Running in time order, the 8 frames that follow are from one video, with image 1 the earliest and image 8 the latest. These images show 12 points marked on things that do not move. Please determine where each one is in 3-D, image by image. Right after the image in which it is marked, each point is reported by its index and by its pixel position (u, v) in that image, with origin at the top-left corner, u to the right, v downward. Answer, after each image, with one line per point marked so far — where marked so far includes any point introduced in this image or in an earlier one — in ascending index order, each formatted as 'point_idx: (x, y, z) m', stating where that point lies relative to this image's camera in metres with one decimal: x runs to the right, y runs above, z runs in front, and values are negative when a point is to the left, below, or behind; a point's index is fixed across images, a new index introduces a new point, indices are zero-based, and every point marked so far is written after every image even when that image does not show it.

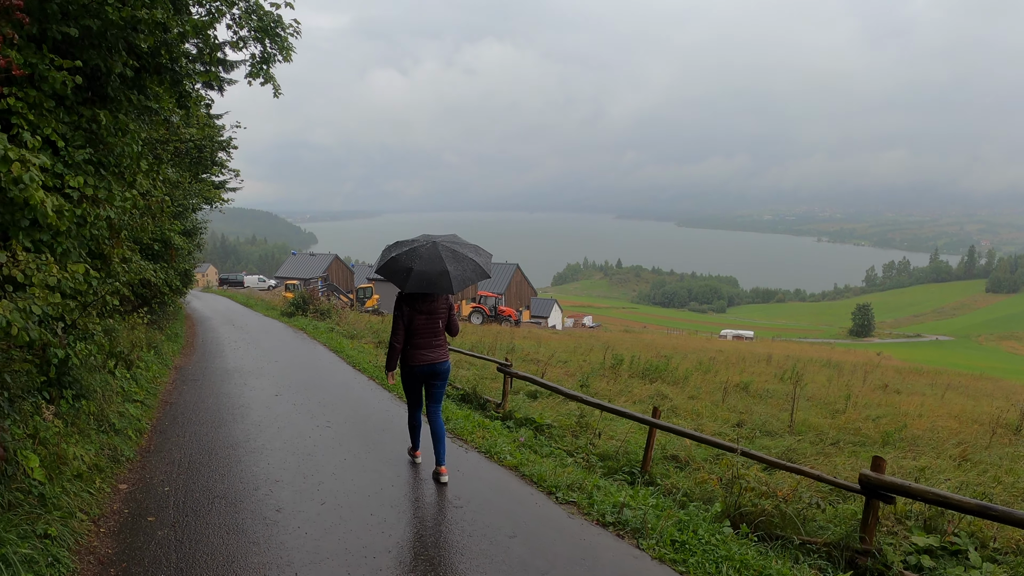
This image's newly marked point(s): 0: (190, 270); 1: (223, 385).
0: (-9.0, +0.5, +15.0) m
1: (-4.5, -1.5, +8.4) m
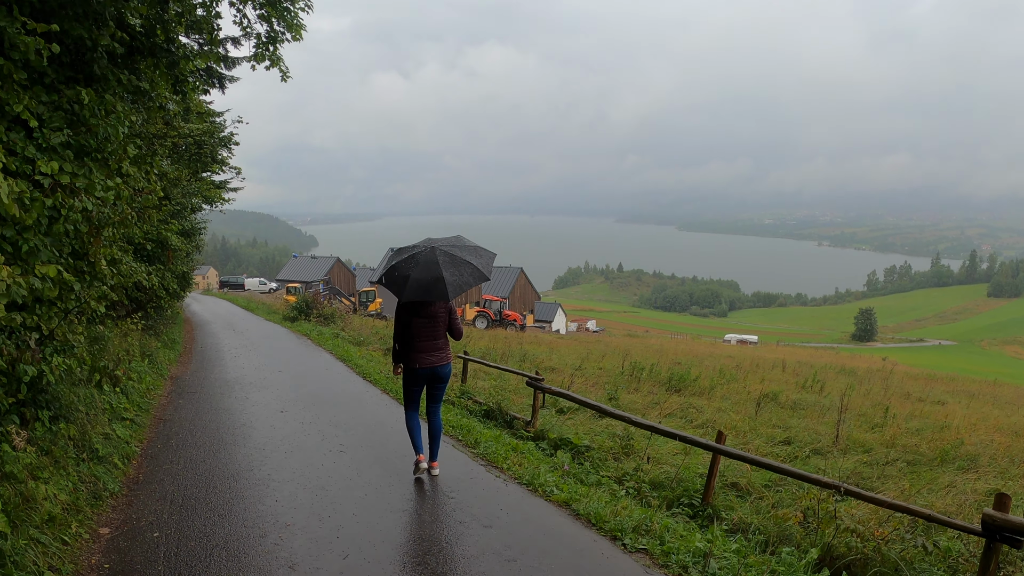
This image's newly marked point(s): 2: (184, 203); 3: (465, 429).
0: (-8.6, +0.4, +14.3) m
1: (-4.1, -1.6, +7.7) m
2: (-8.2, +2.1, +13.5) m
3: (-0.5, -1.7, +6.5) m
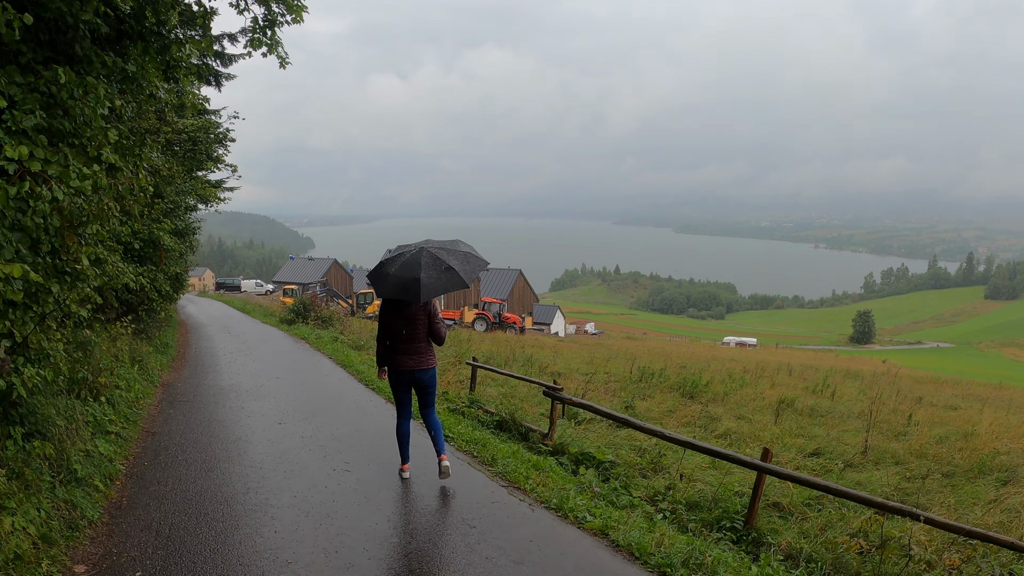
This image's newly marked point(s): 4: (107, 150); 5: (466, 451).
0: (-8.4, +0.3, +13.8) m
1: (-3.9, -1.6, +7.1) m
2: (-8.0, +2.1, +13.0) m
3: (-0.3, -1.7, +6.0) m
4: (-3.2, +1.1, +4.2) m
5: (-0.5, -1.8, +5.8) m
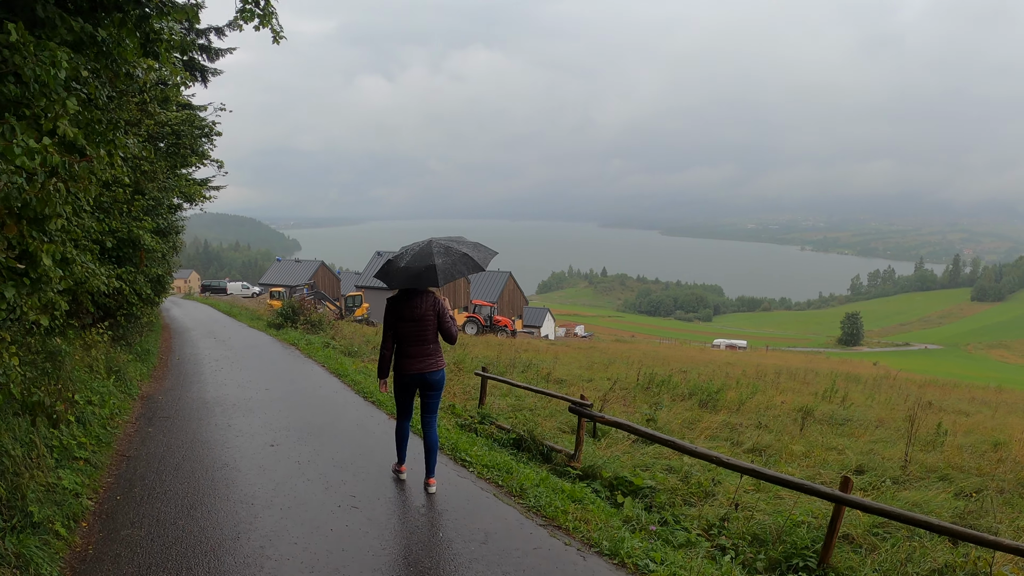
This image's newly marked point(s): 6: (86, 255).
0: (-8.3, +0.3, +12.9) m
1: (-3.7, -1.7, +6.4) m
2: (-7.9, +2.0, +12.1) m
3: (0.0, -1.8, +5.3) m
4: (-2.9, +1.0, +3.5) m
5: (-0.2, -1.8, +5.1) m
6: (-5.0, +0.4, +6.3) m
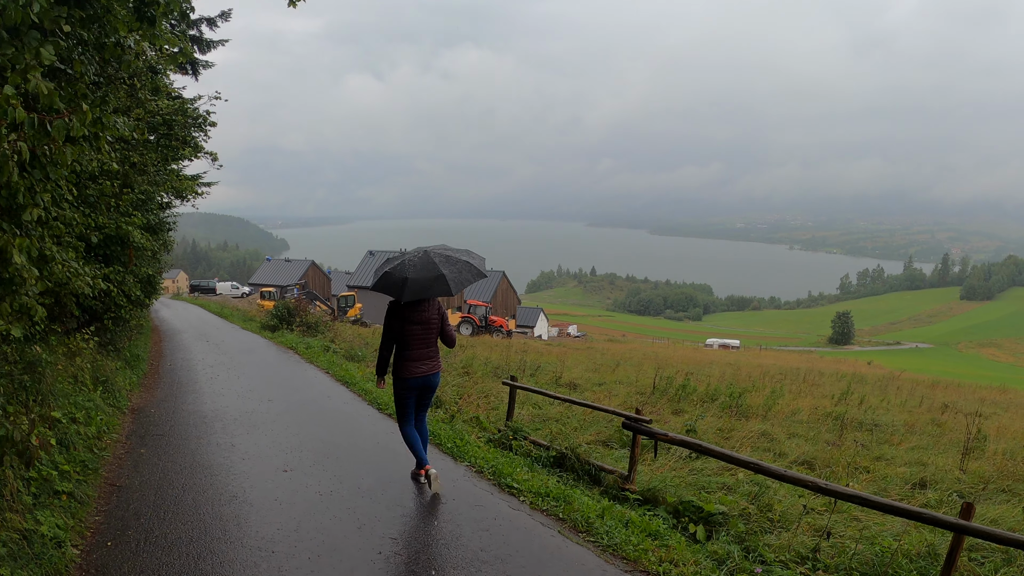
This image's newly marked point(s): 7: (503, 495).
0: (-8.0, +0.2, +12.1) m
1: (-3.2, -1.7, +5.6) m
2: (-7.6, +2.0, +11.3) m
3: (+0.4, -1.8, +4.6) m
4: (-2.4, +1.0, +2.7) m
5: (+0.3, -1.8, +4.4) m
6: (-4.6, +0.3, +5.6) m
7: (-0.1, -1.8, +4.8) m
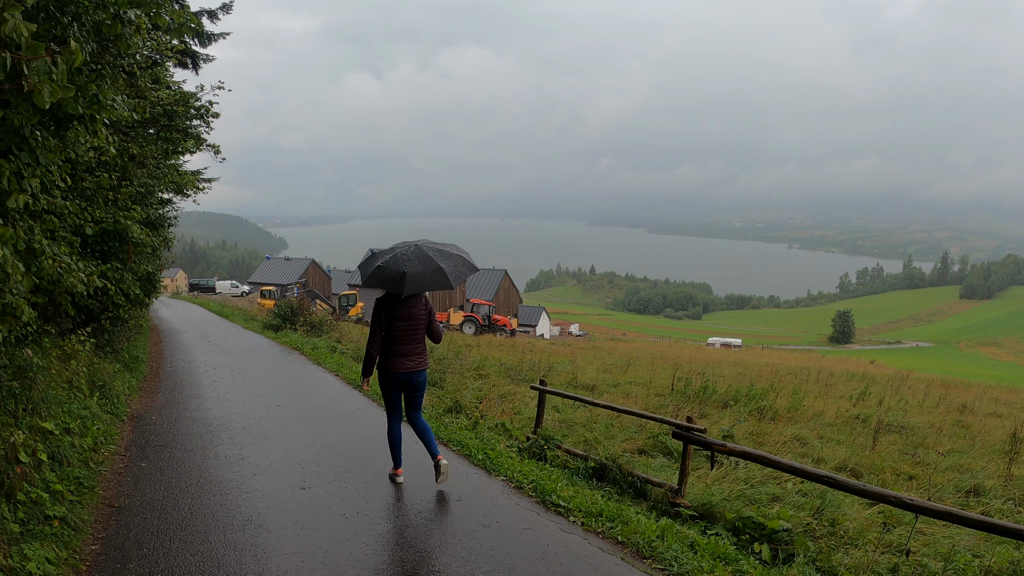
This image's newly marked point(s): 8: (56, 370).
0: (-7.6, +0.3, +11.6) m
1: (-2.9, -1.6, +5.1) m
2: (-7.2, +2.0, +10.8) m
3: (+0.8, -1.8, +4.1) m
4: (-2.0, +1.0, +2.2) m
5: (+0.6, -1.8, +3.9) m
6: (-4.2, +0.4, +5.1) m
7: (+0.3, -1.8, +4.3) m
8: (-5.1, -0.9, +6.0) m
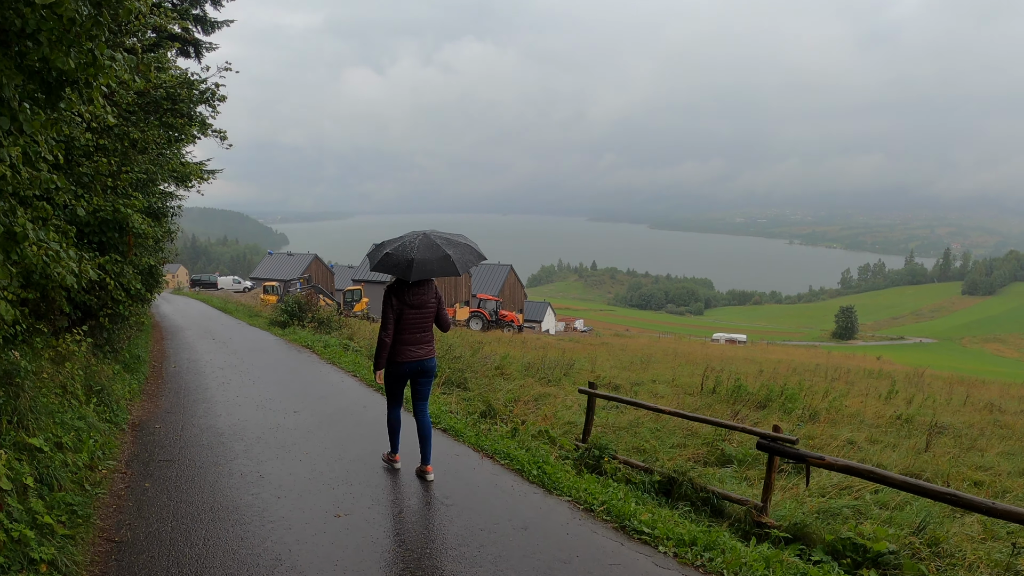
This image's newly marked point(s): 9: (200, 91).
0: (-7.1, +0.4, +10.9) m
1: (-2.4, -1.6, +4.5) m
2: (-6.7, +2.1, +10.1) m
3: (+1.3, -1.7, +3.5) m
4: (-1.5, +1.1, +1.5) m
5: (+1.1, -1.7, +3.2) m
6: (-3.7, +0.4, +4.4) m
7: (+0.8, -1.7, +3.6) m
8: (-4.6, -0.8, +5.3) m
9: (-6.7, +4.2, +11.5) m
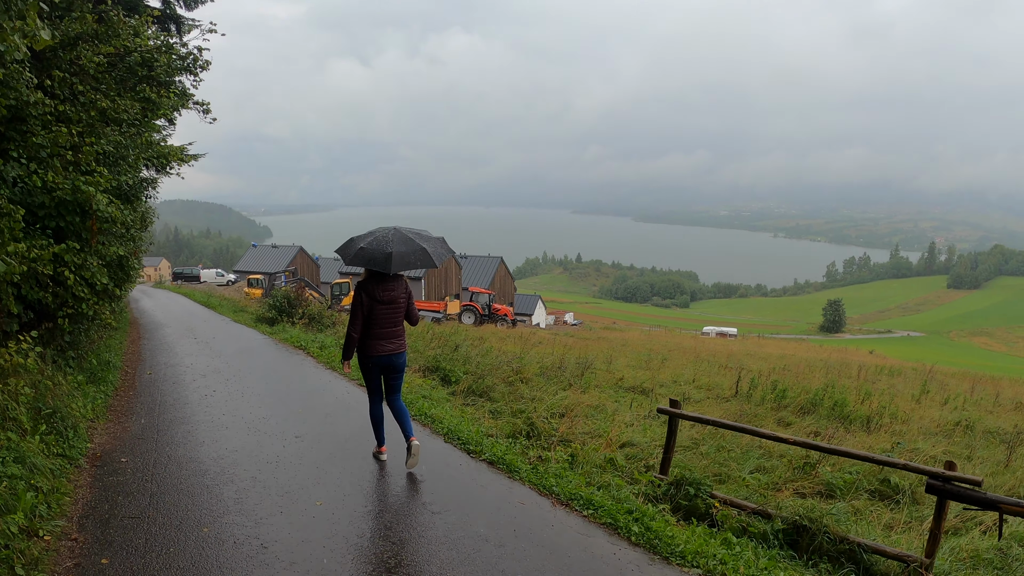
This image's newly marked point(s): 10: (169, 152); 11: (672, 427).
0: (-6.7, +0.5, +9.5) m
1: (-1.8, -1.6, +3.2) m
2: (-6.3, +2.2, +8.7) m
3: (+1.9, -1.7, +2.3) m
4: (-0.9, +1.1, +0.3) m
5: (+1.8, -1.7, +2.1) m
6: (-3.1, +0.4, +3.1) m
7: (+1.4, -1.7, +2.4) m
8: (-4.0, -0.8, +4.0) m
9: (-6.2, +4.3, +10.1) m
10: (-6.7, +2.8, +10.5) m
11: (+1.4, -1.3, +4.9) m
